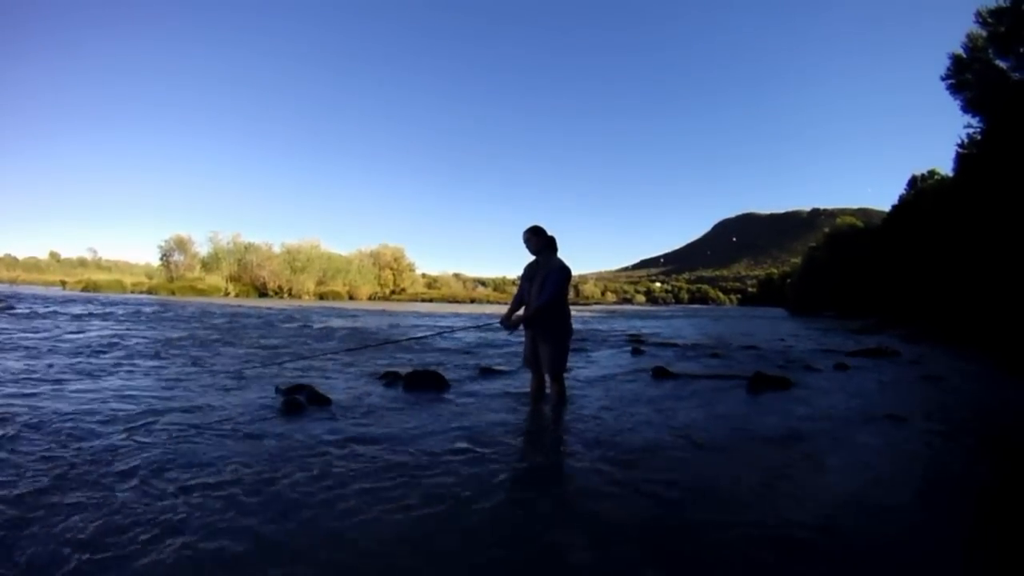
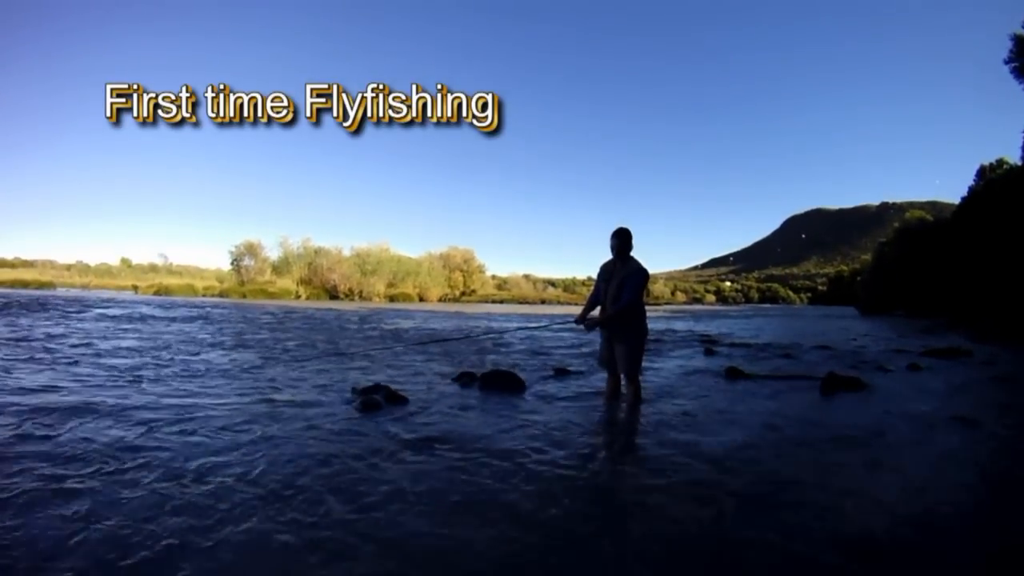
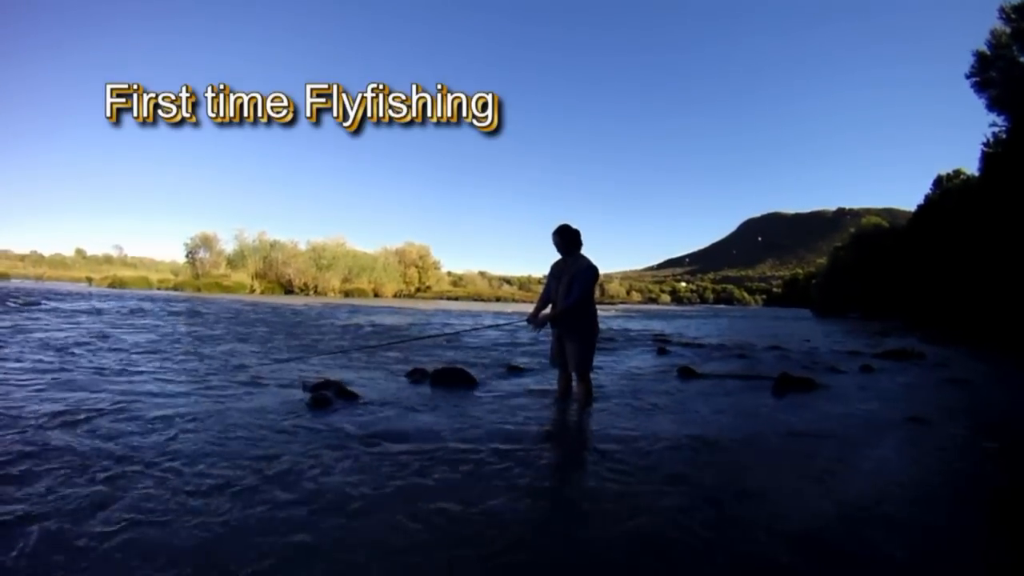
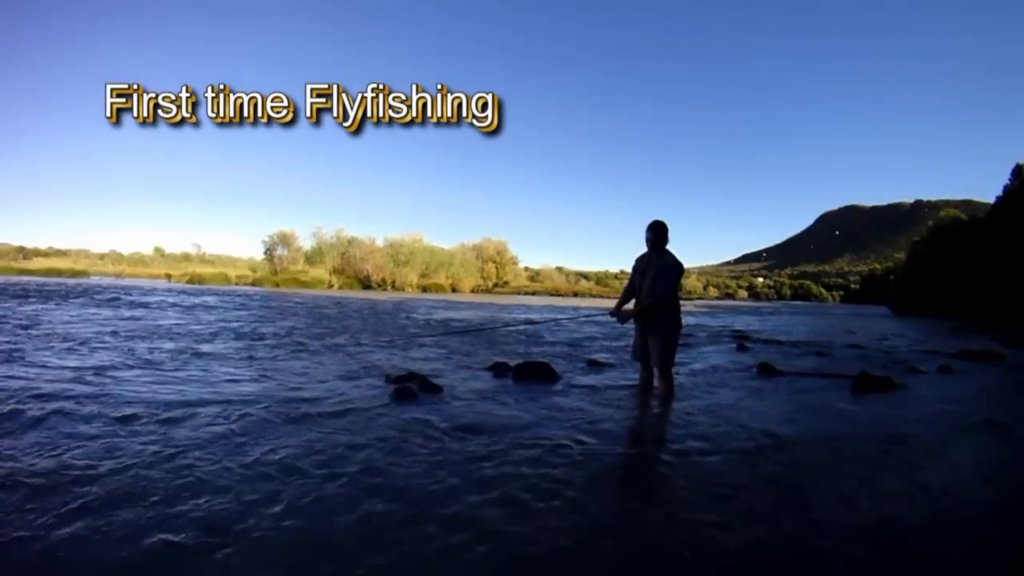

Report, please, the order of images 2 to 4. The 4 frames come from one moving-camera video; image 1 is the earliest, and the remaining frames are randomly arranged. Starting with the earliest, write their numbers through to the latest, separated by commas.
3, 2, 4
